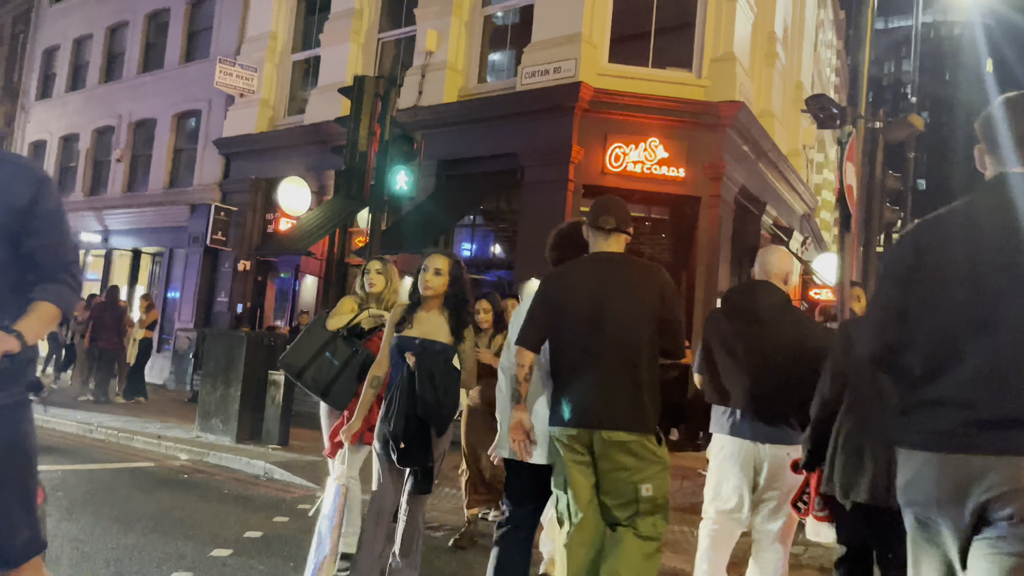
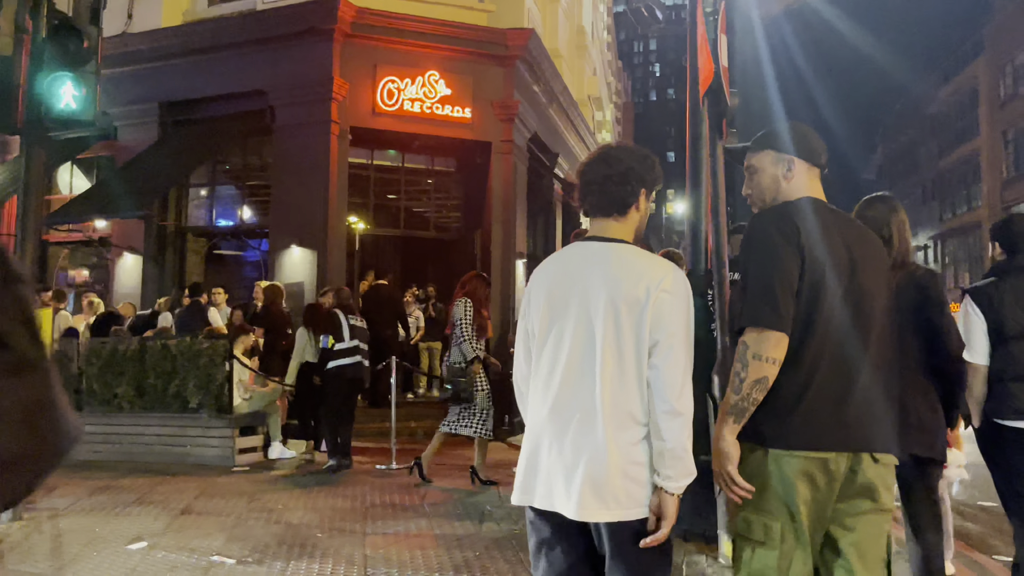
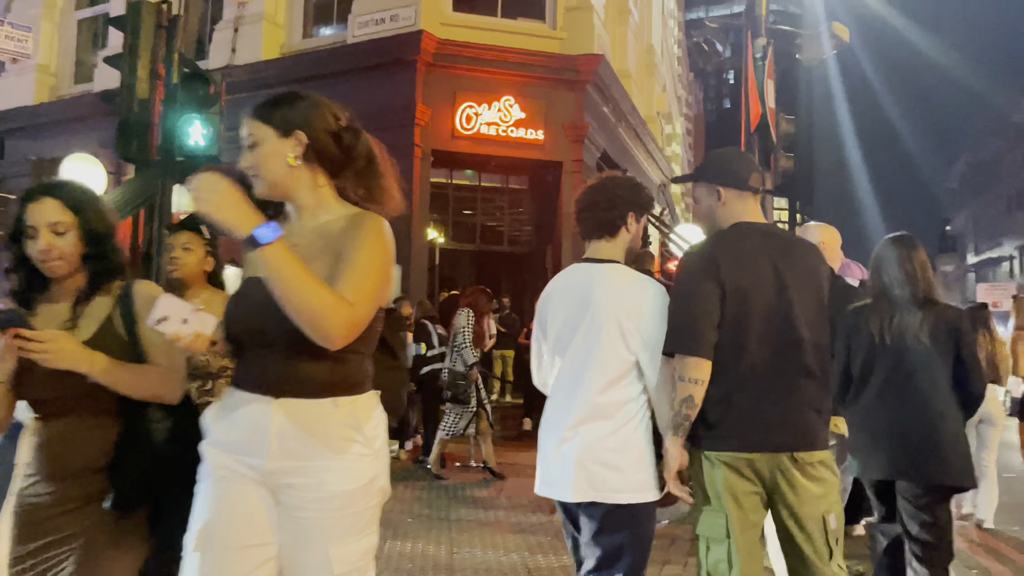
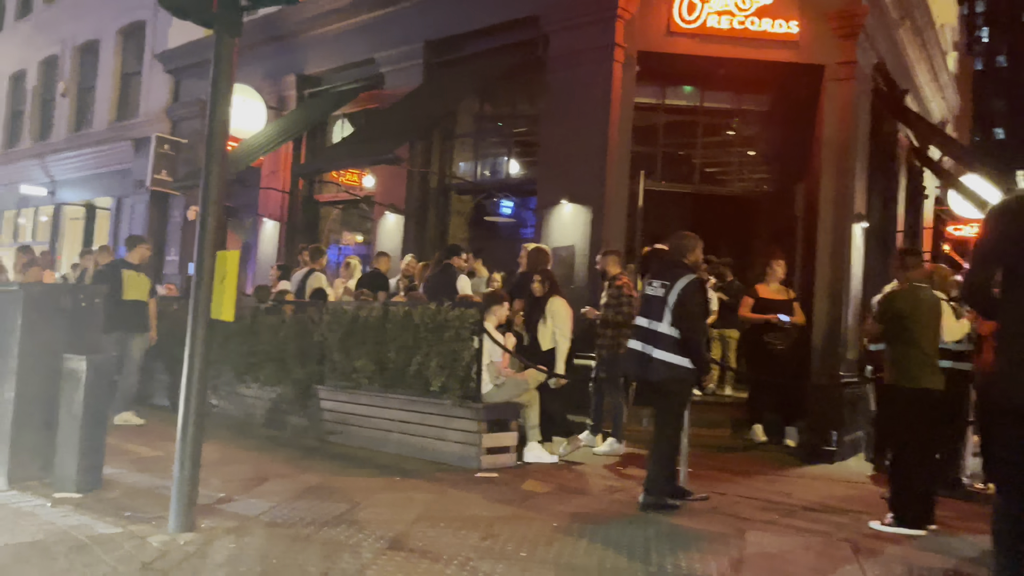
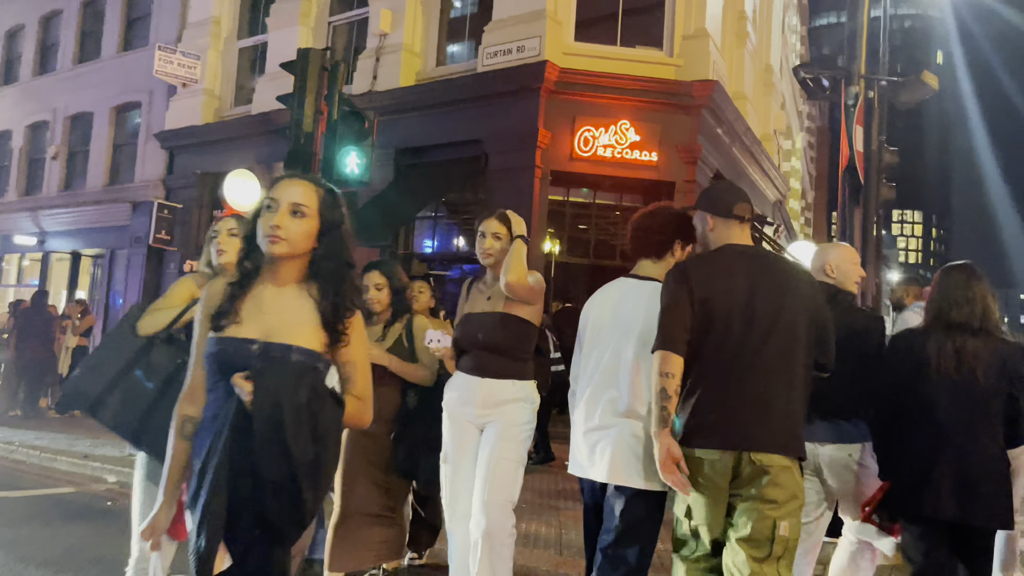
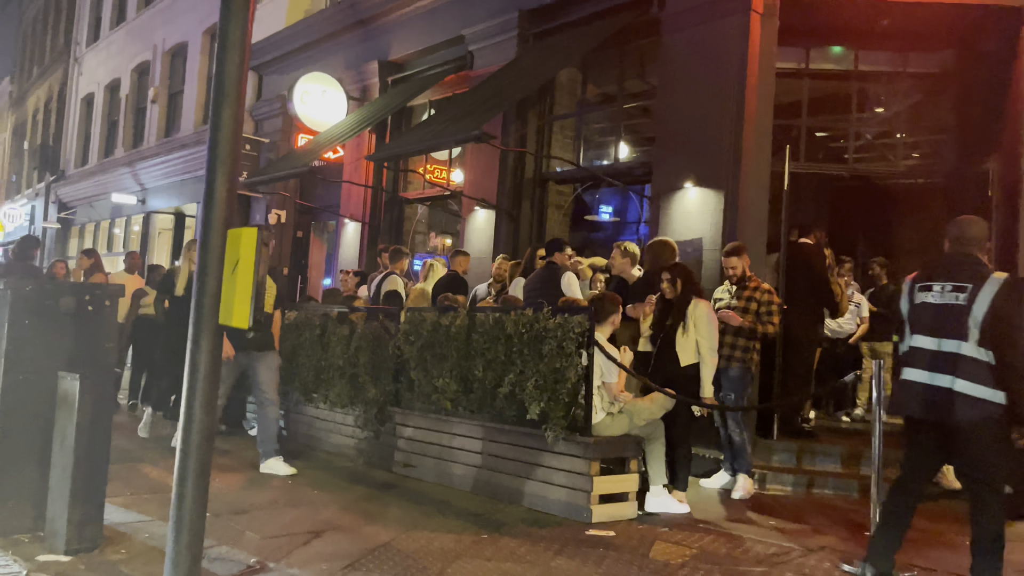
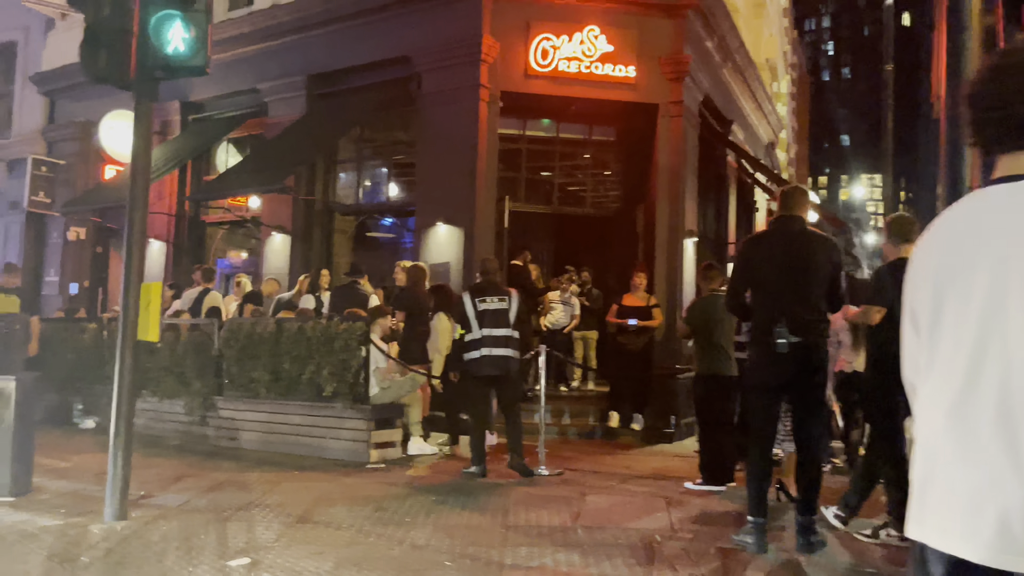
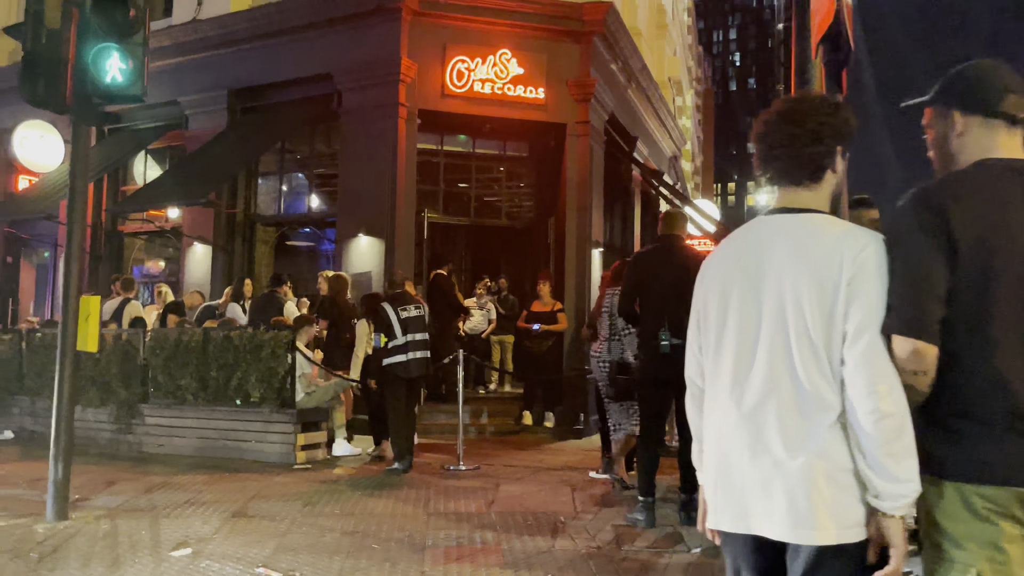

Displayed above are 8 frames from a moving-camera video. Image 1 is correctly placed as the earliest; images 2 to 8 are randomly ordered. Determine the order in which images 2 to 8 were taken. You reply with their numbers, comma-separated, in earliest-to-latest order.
5, 3, 2, 8, 7, 4, 6
